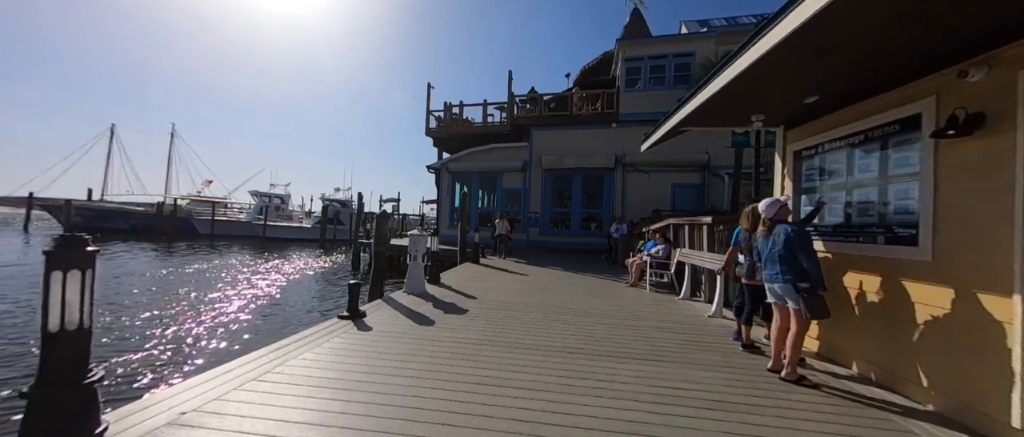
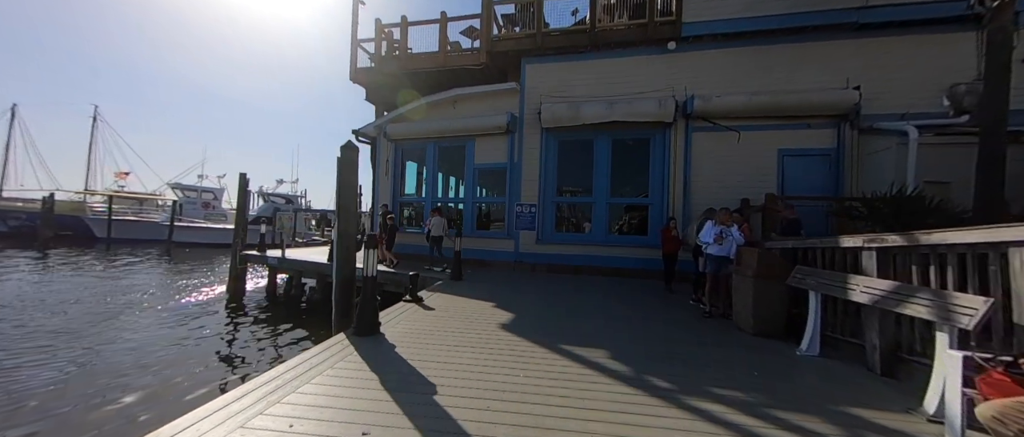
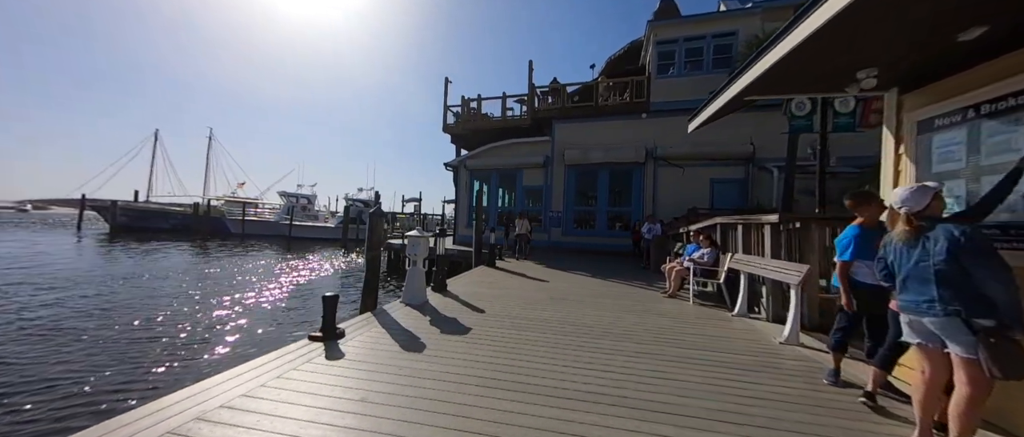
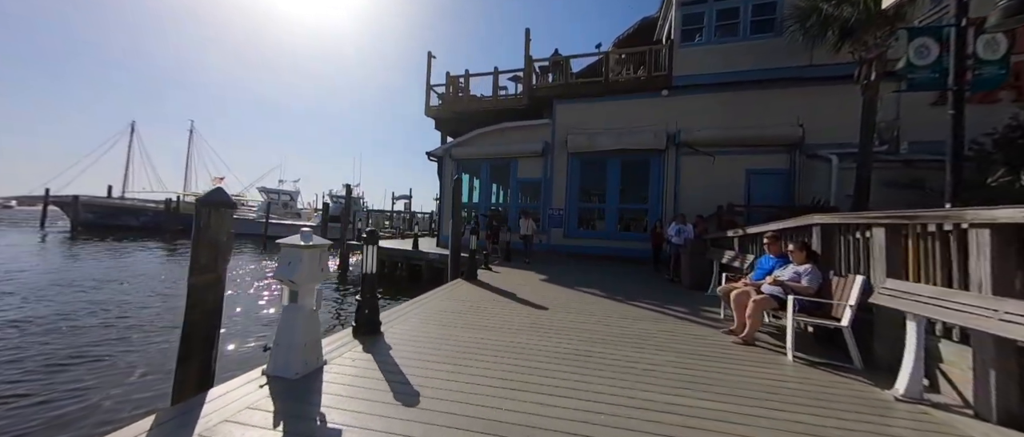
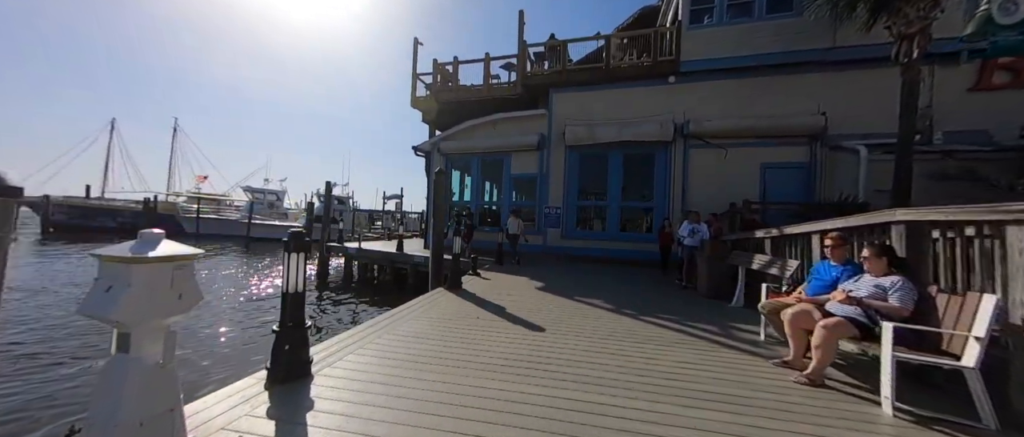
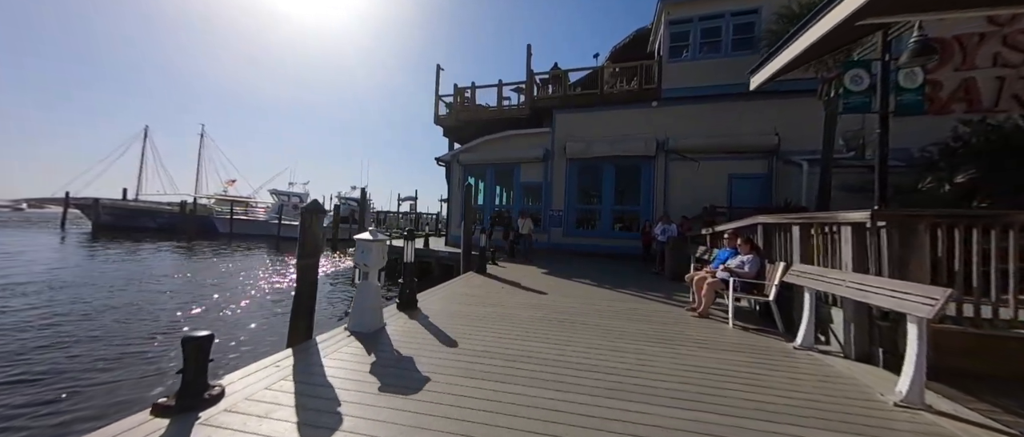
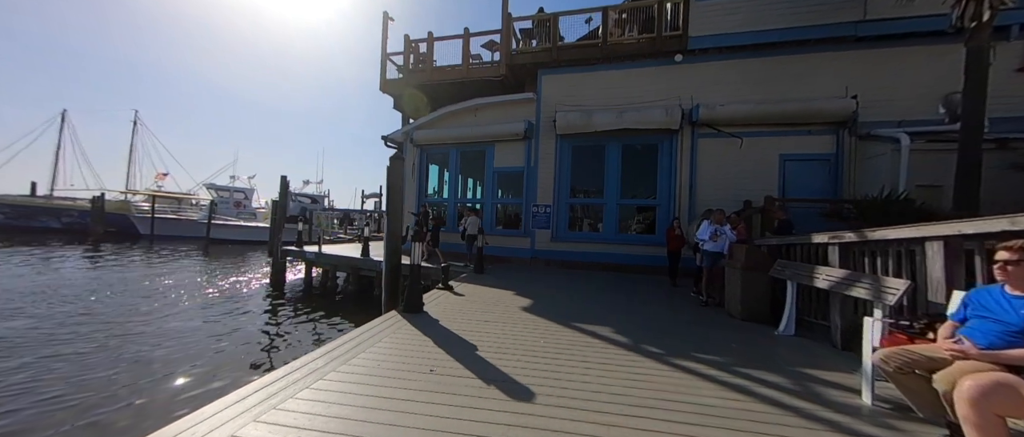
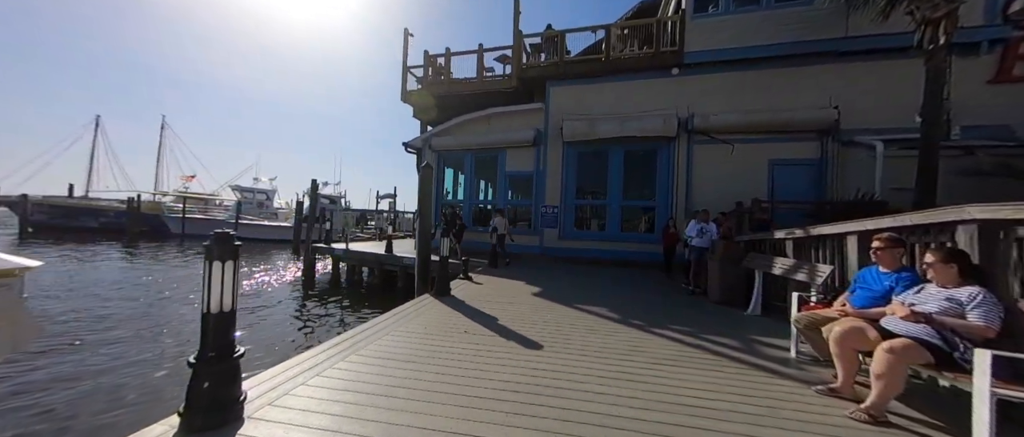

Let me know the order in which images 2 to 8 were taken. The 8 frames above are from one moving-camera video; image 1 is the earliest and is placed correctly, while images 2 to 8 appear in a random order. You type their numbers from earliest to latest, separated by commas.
3, 6, 4, 5, 8, 7, 2
